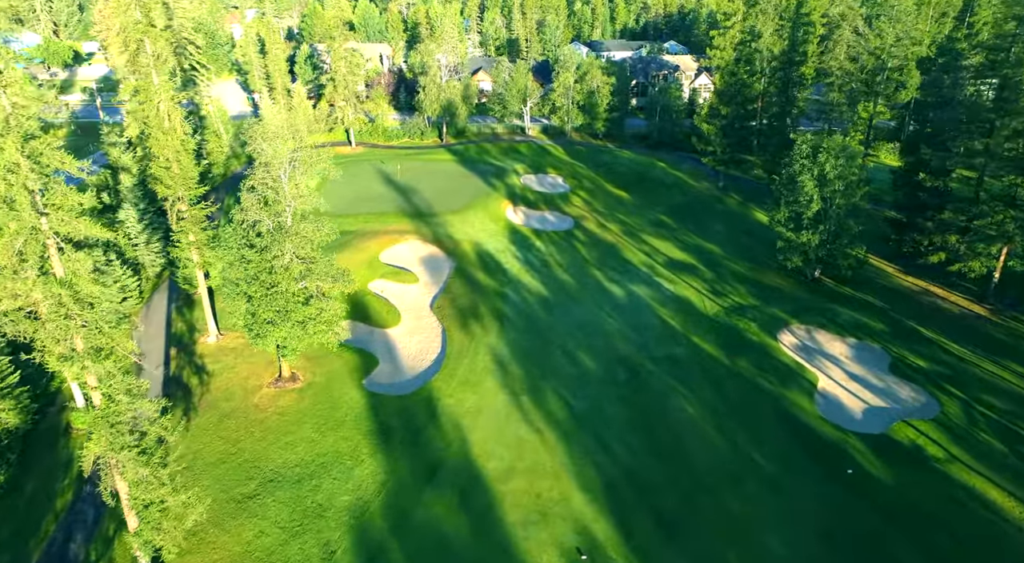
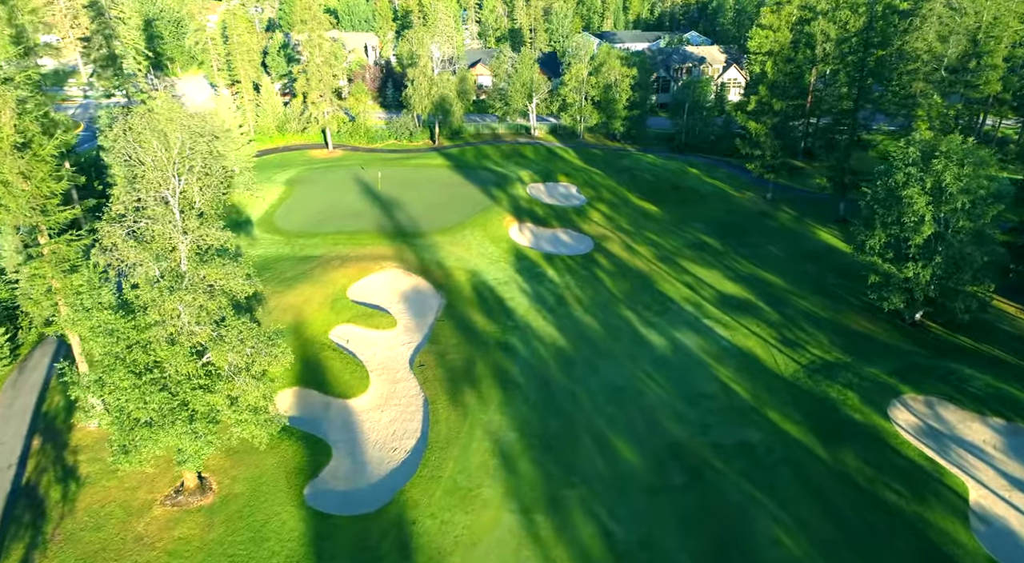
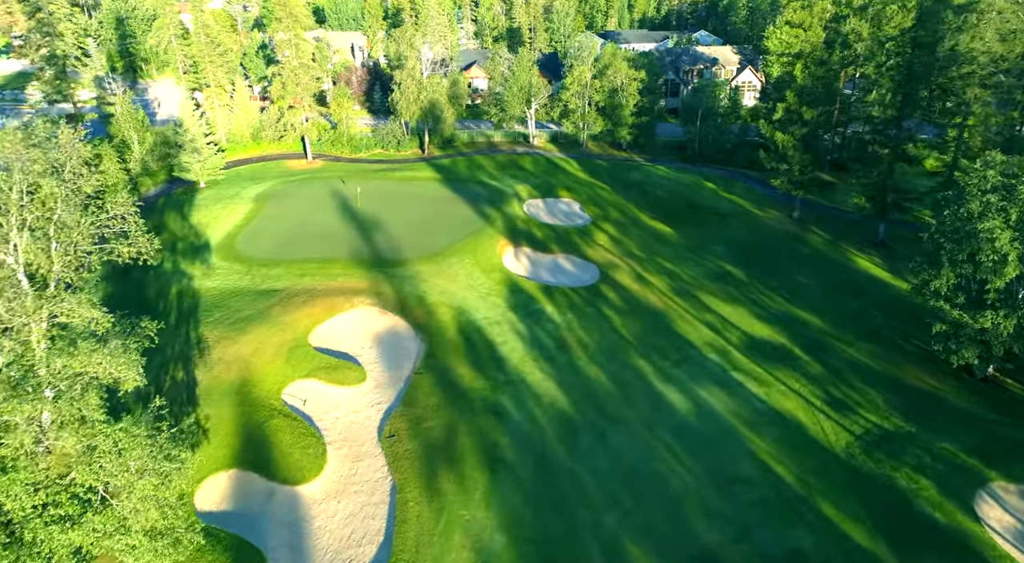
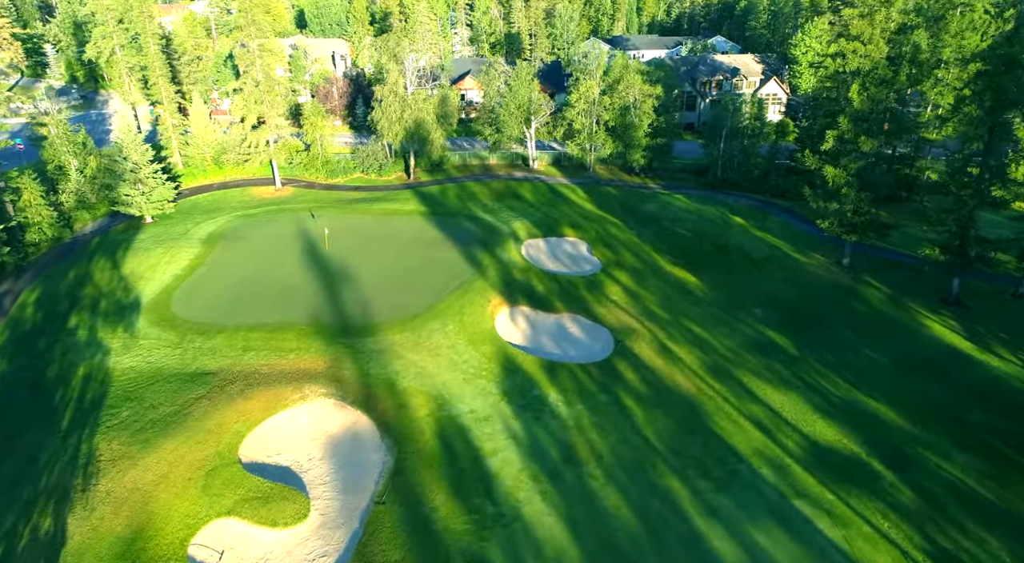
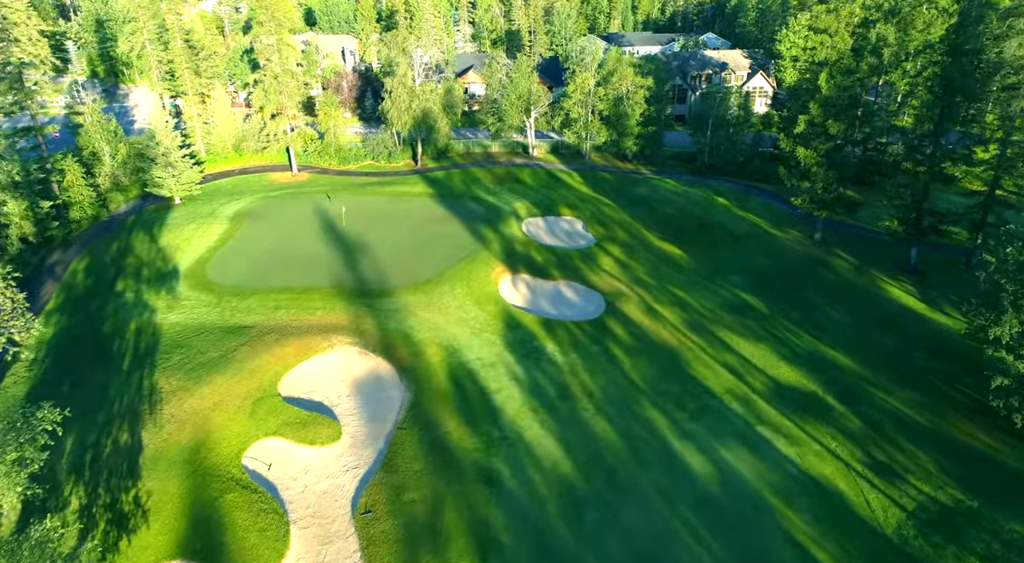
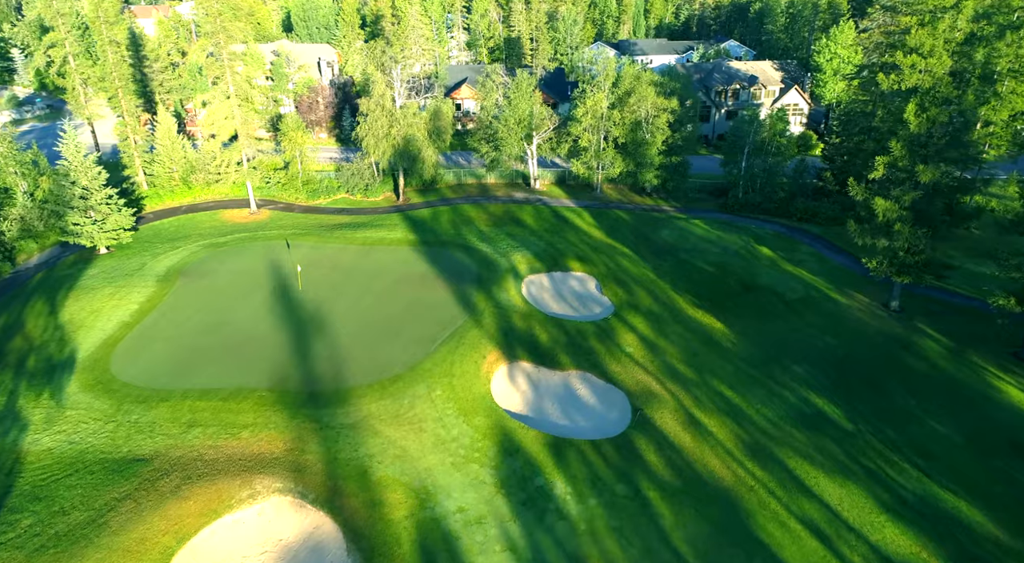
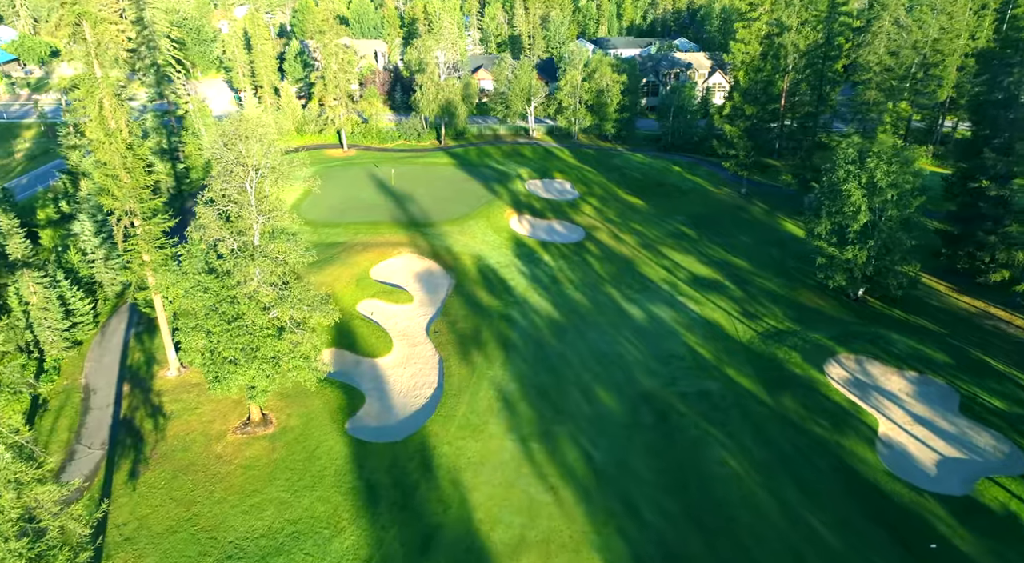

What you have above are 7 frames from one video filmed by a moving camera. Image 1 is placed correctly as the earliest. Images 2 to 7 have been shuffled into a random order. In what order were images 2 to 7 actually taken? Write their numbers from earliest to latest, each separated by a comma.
7, 2, 3, 5, 4, 6
